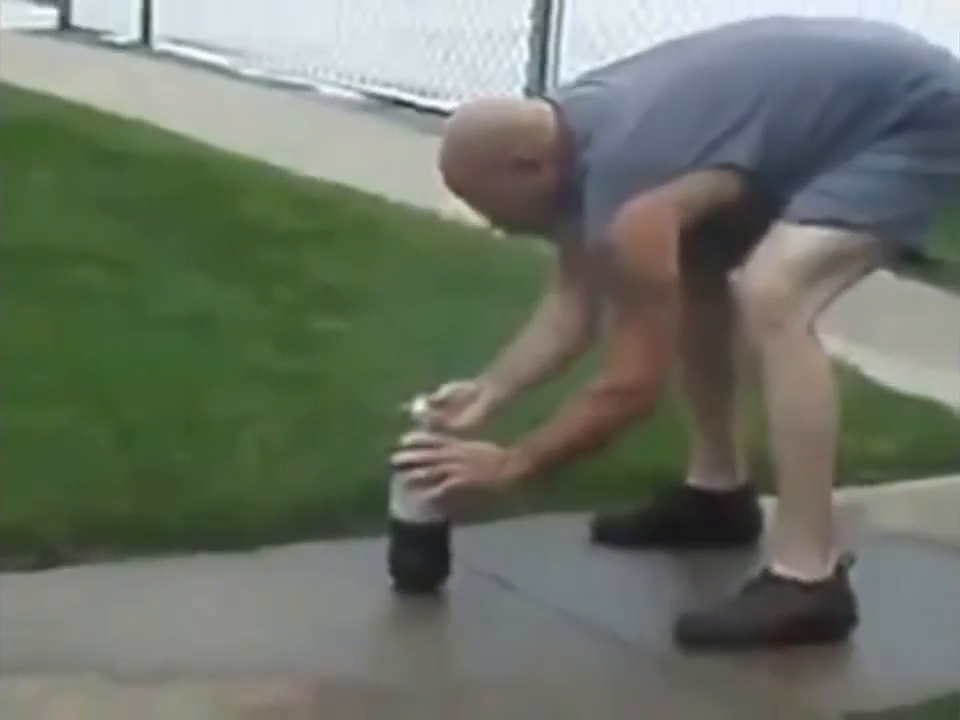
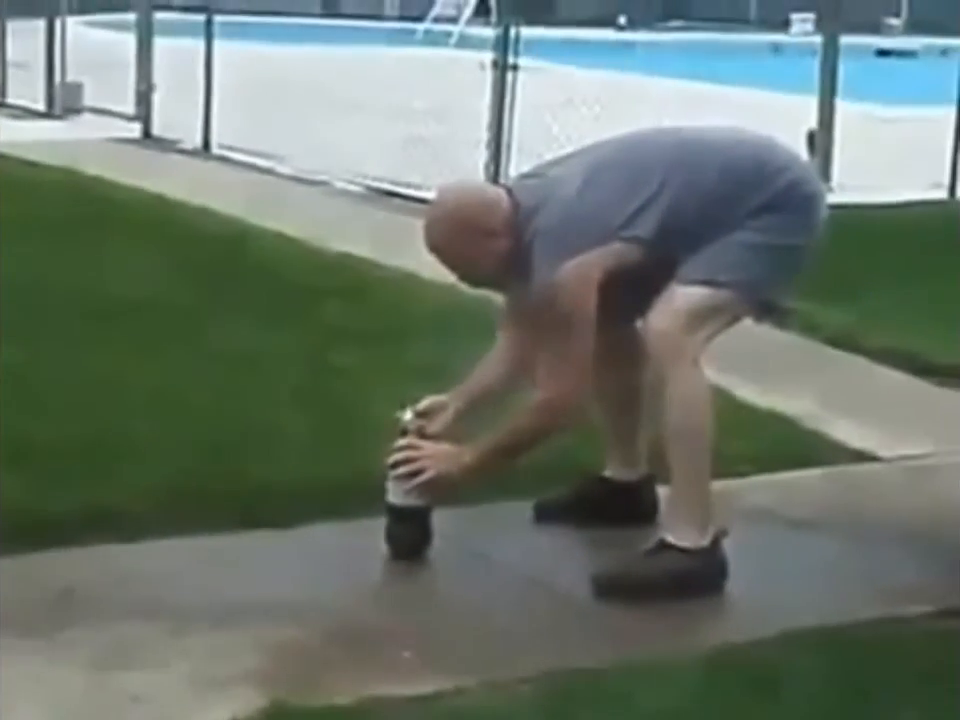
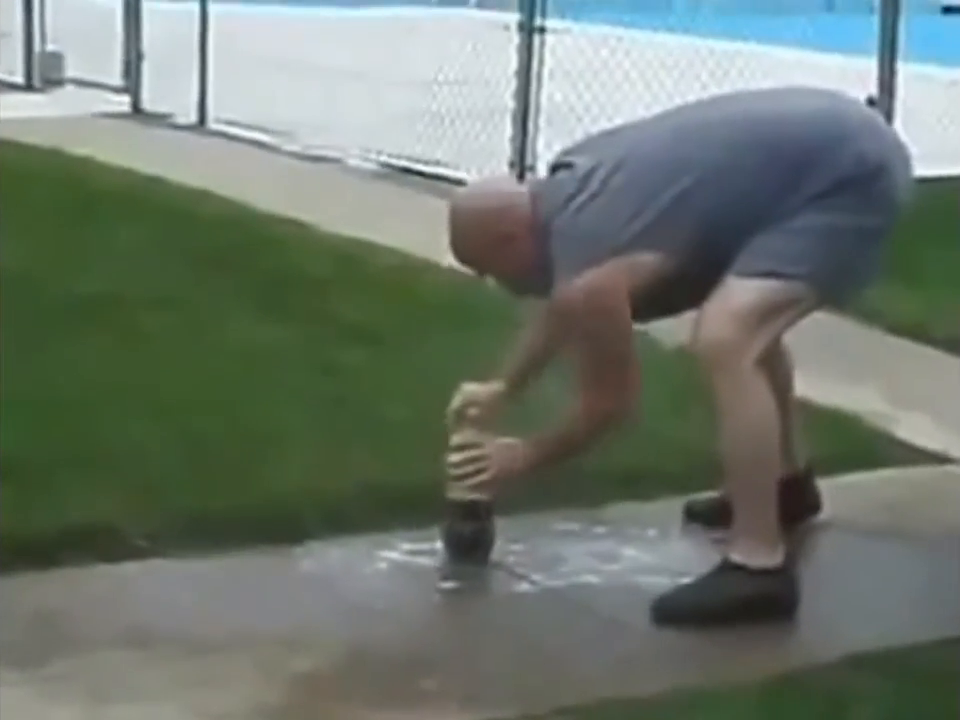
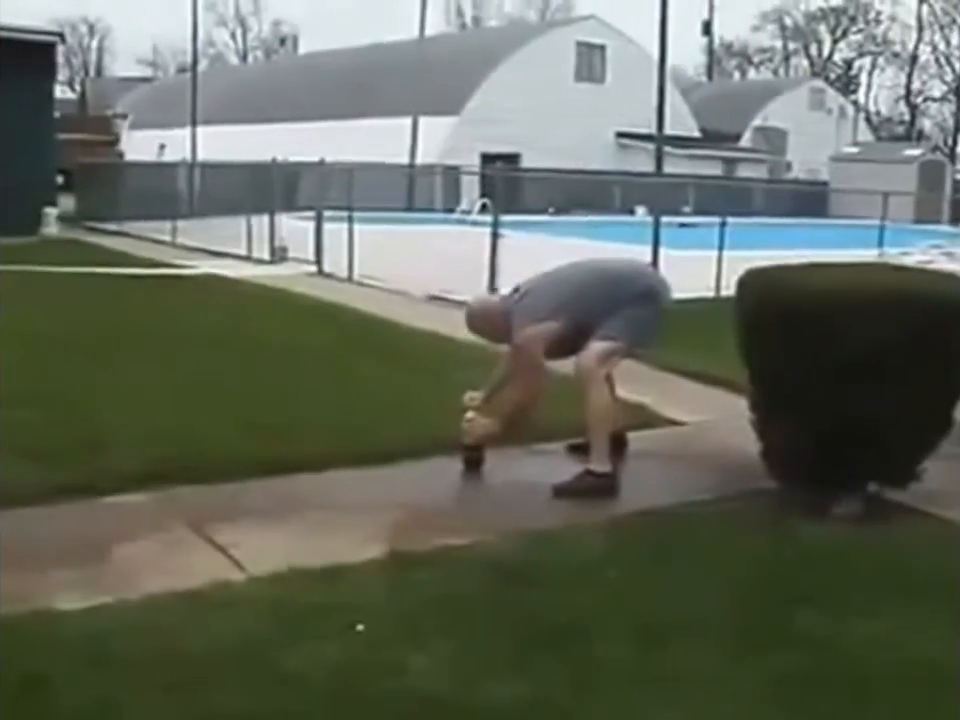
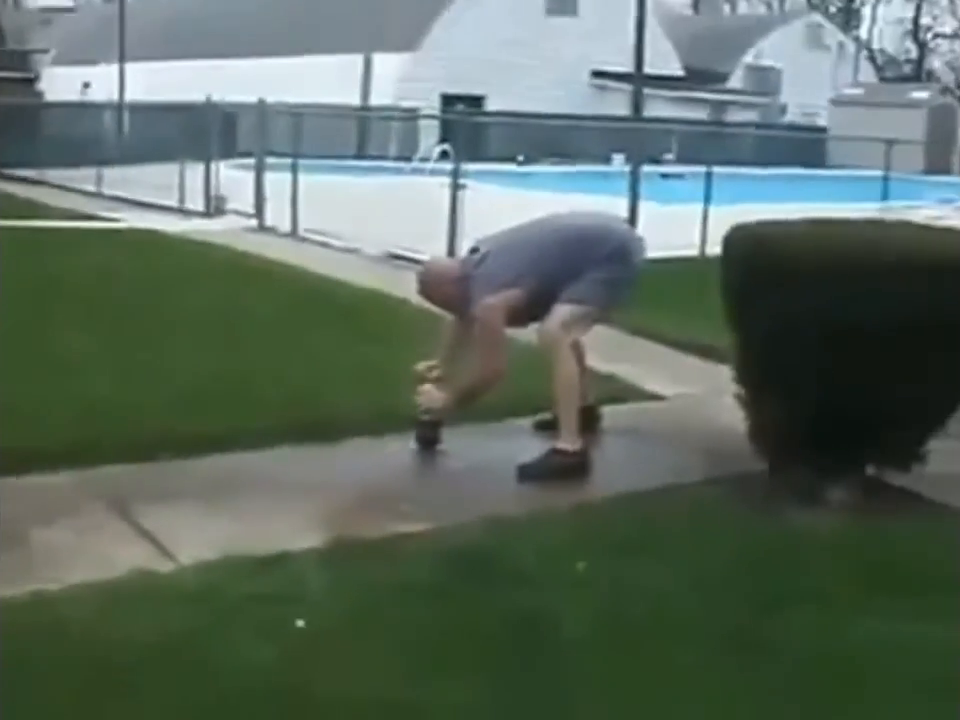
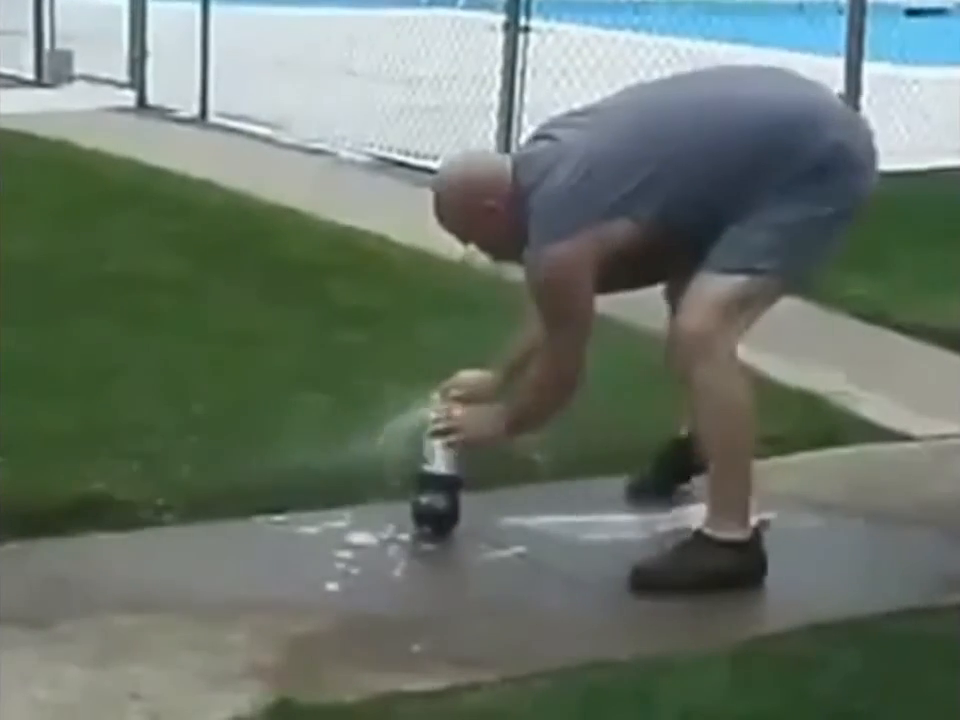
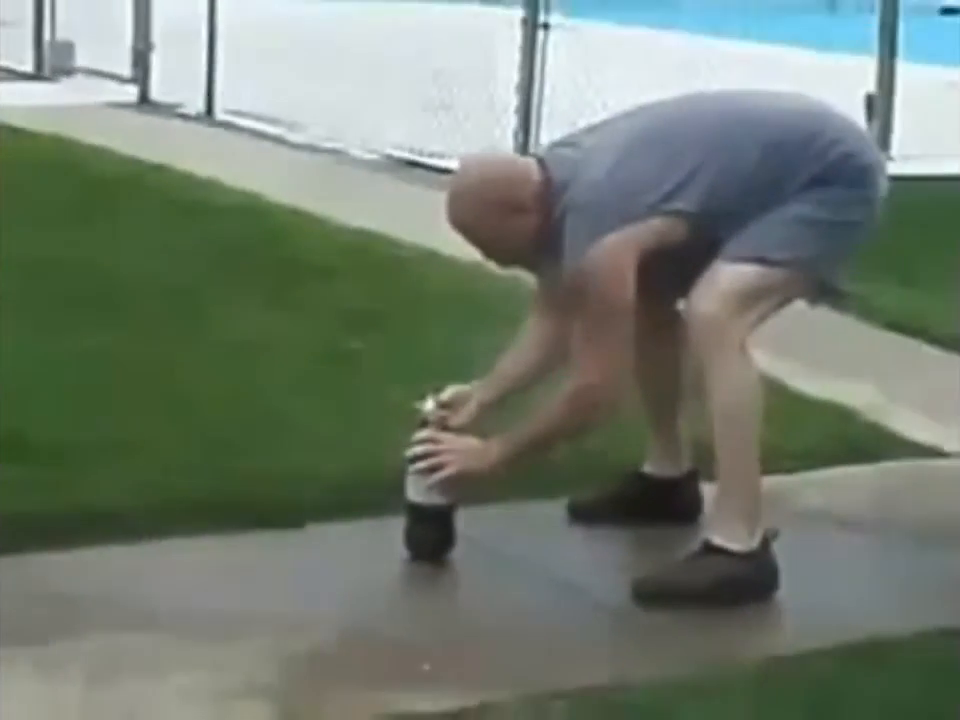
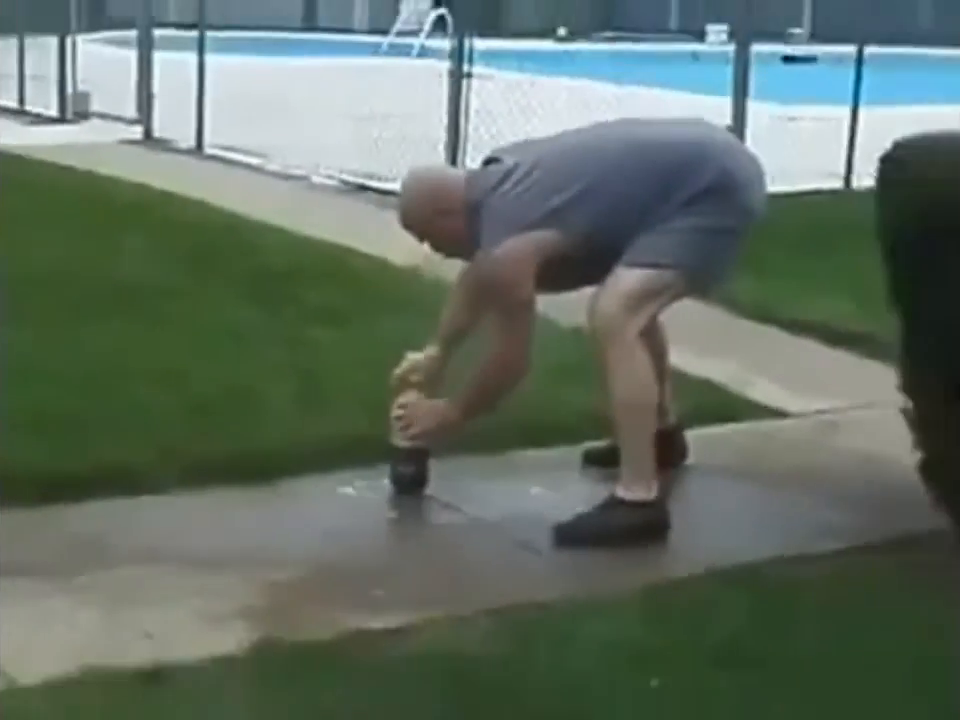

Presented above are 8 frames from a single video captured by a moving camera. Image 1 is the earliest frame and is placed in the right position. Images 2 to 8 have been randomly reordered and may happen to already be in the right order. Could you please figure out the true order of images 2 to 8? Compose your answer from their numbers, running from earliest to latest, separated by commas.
7, 2, 6, 3, 8, 5, 4
